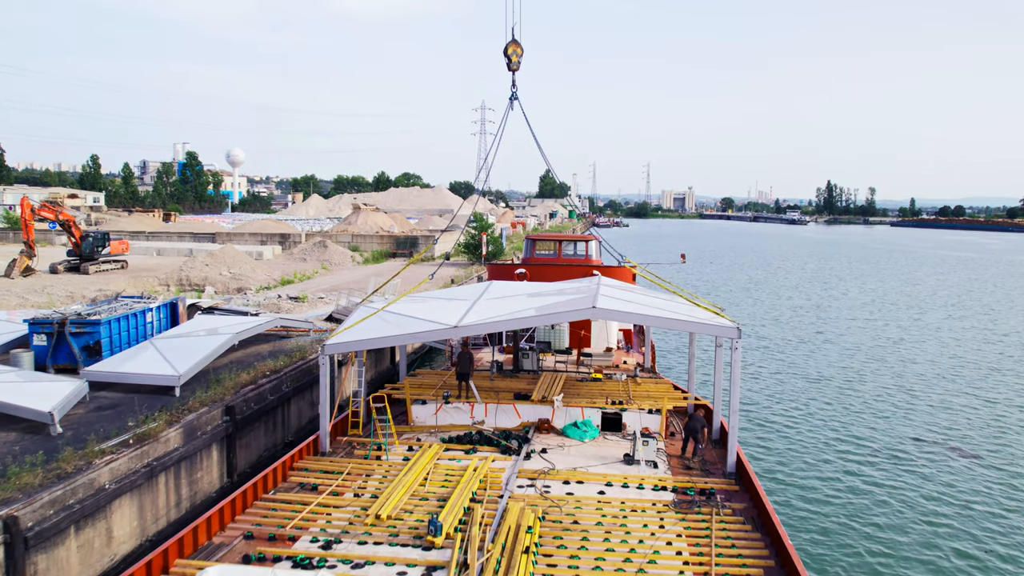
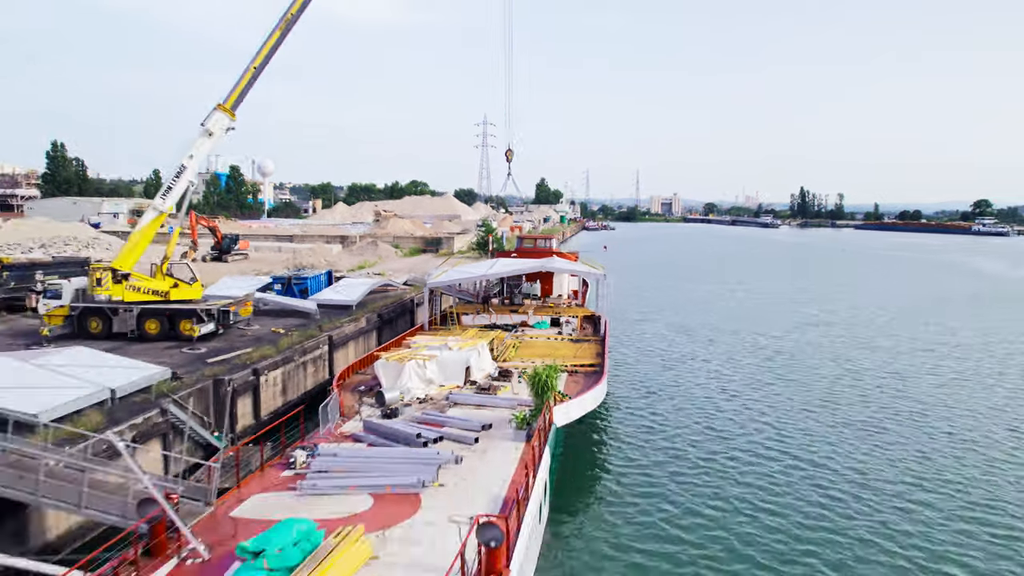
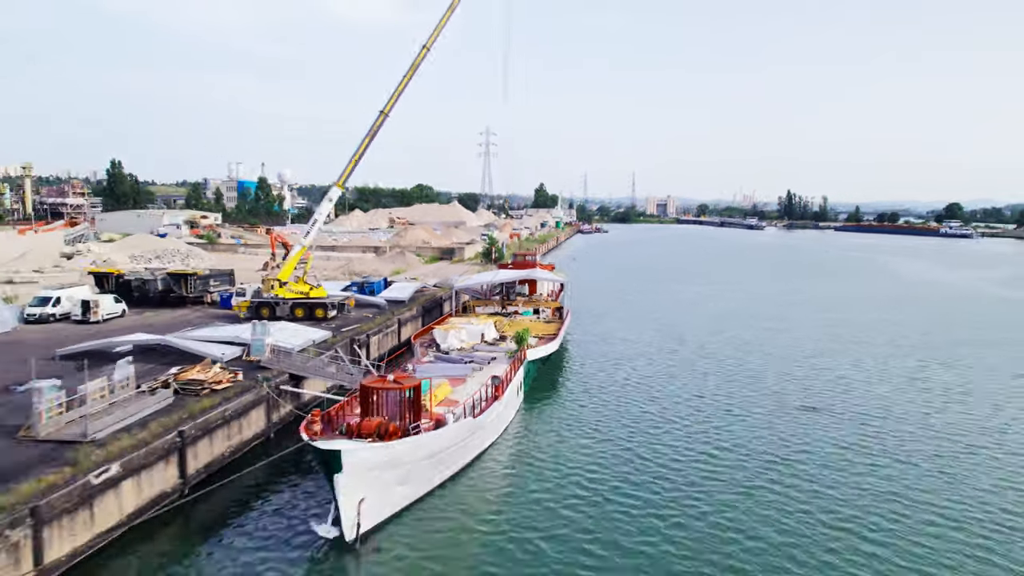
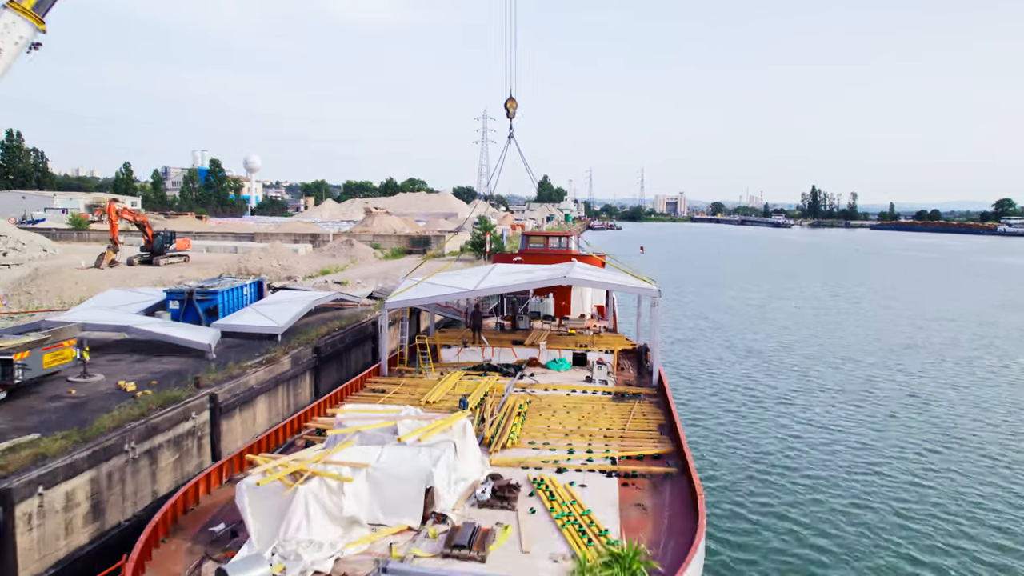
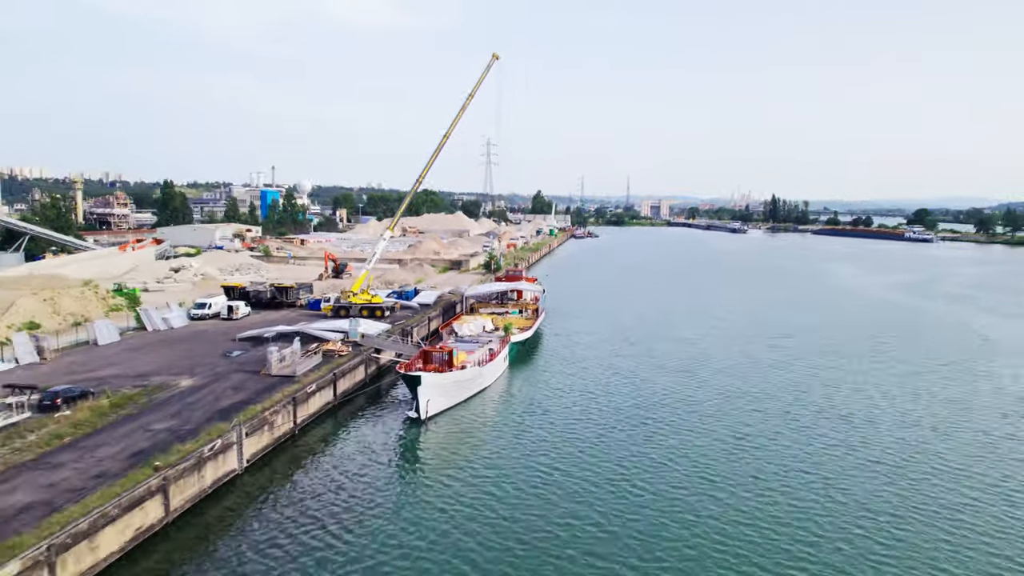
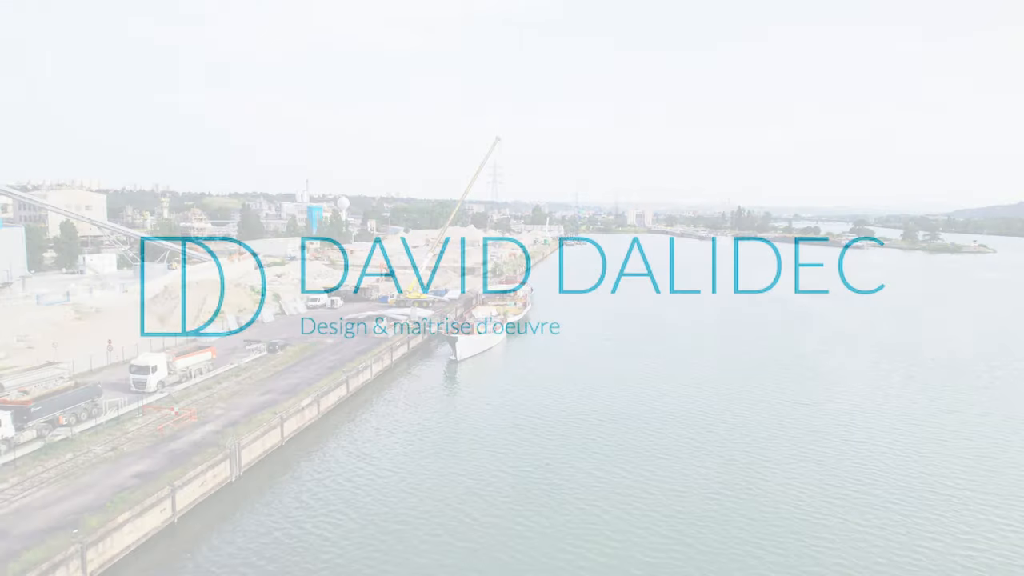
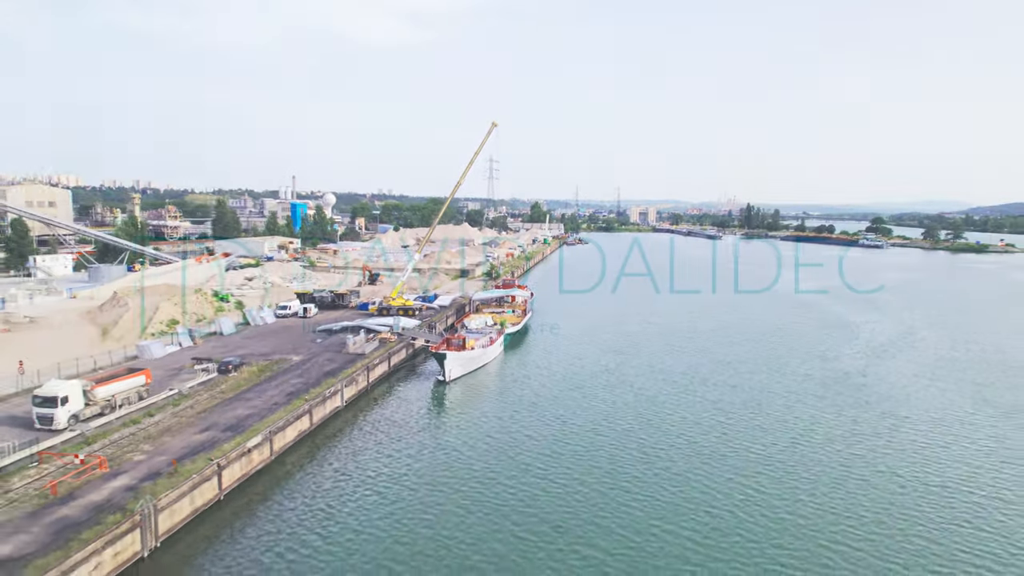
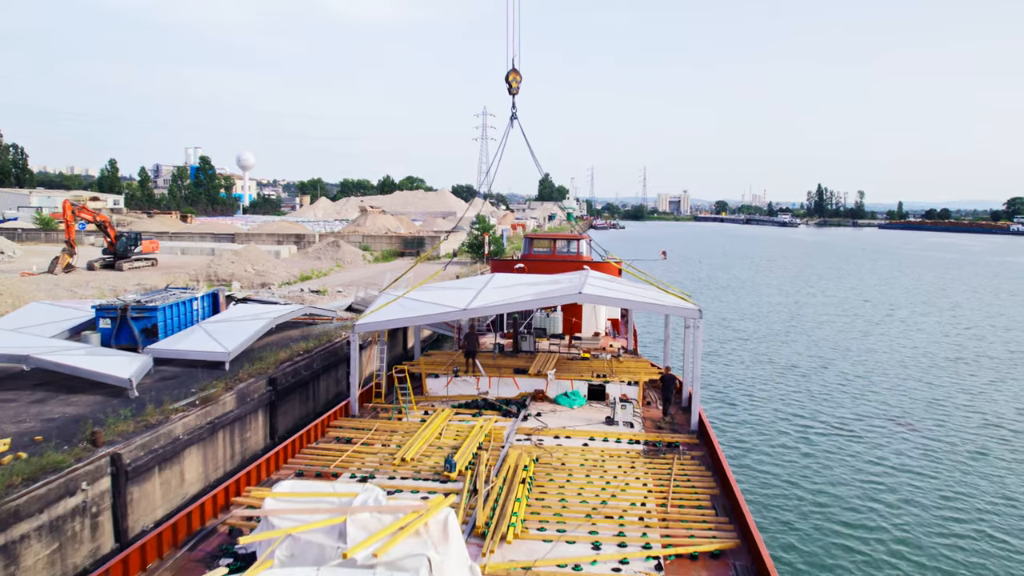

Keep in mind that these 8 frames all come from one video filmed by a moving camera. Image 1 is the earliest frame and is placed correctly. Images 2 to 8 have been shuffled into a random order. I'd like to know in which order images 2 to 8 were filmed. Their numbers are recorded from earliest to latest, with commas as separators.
8, 4, 2, 3, 5, 7, 6
